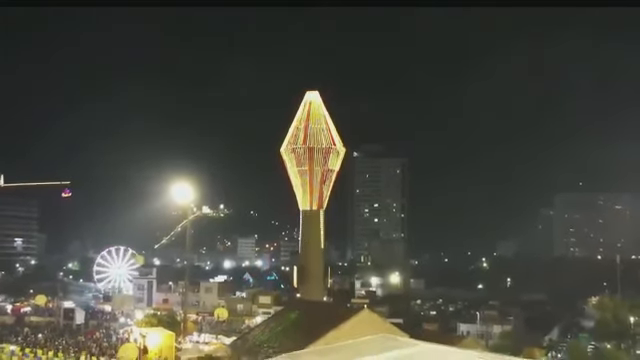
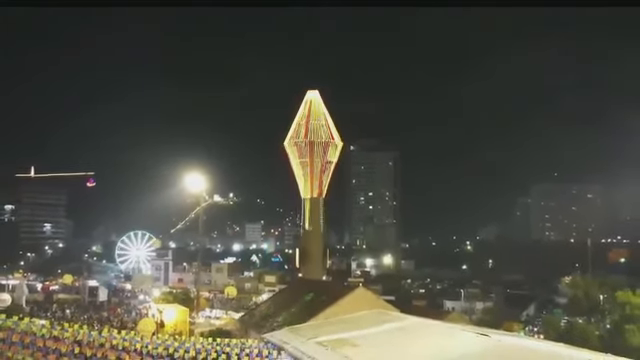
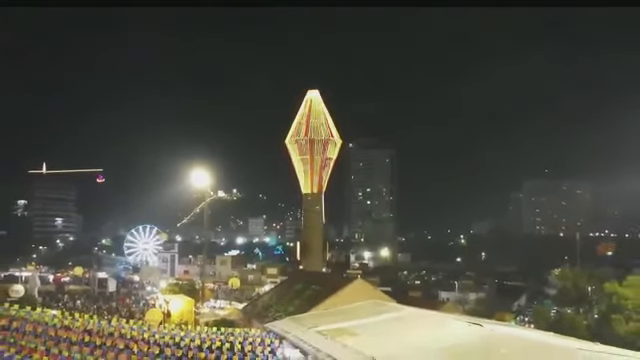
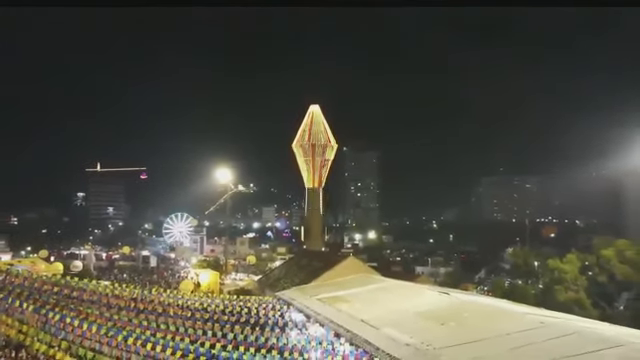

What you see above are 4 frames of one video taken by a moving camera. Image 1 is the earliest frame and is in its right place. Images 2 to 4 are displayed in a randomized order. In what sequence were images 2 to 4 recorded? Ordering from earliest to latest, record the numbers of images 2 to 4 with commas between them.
2, 3, 4
